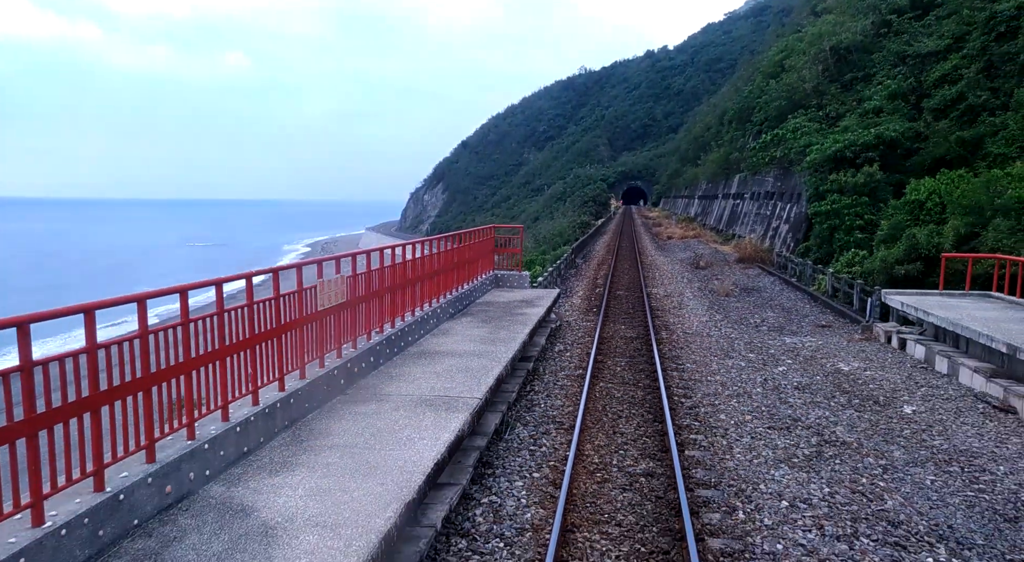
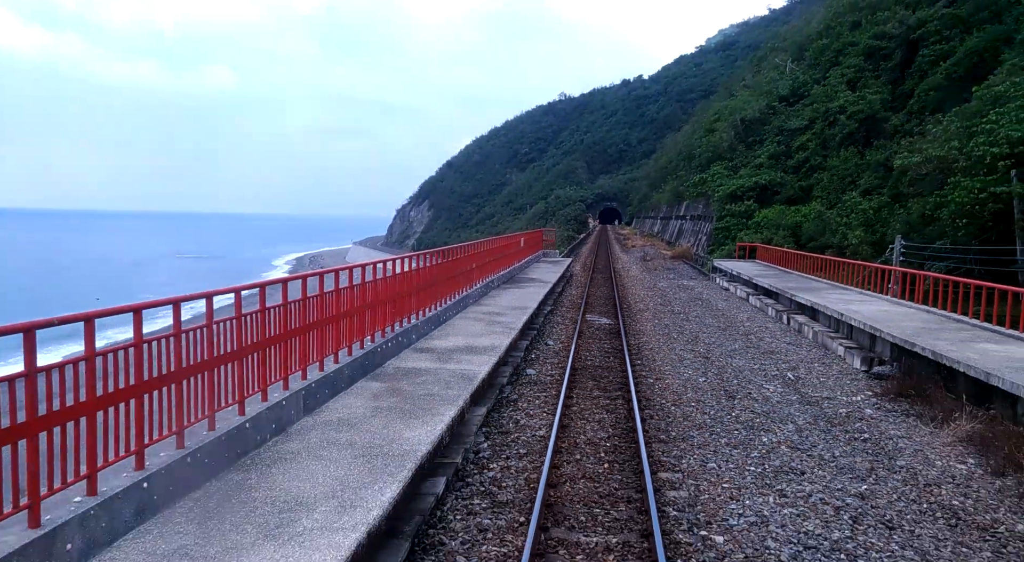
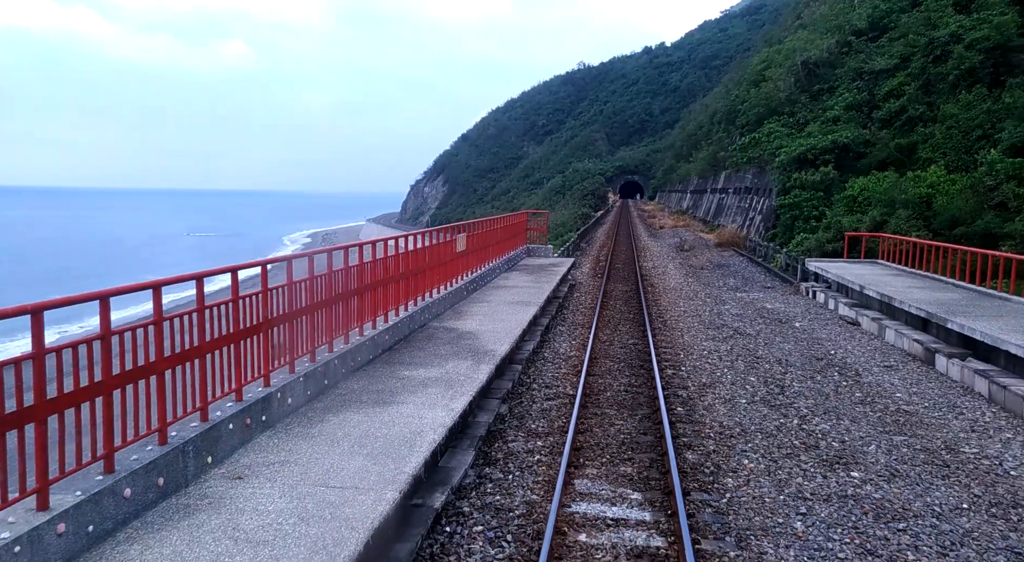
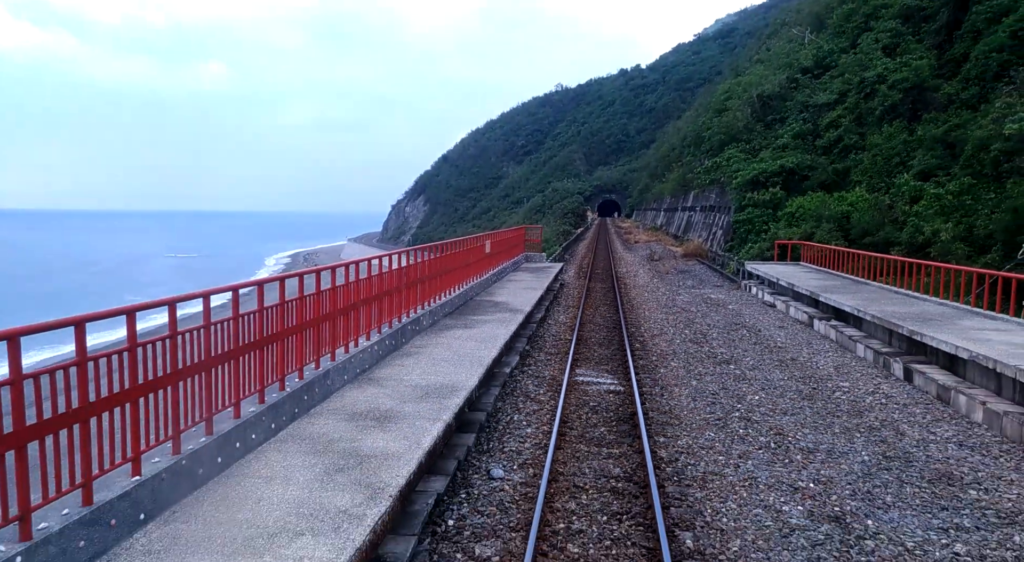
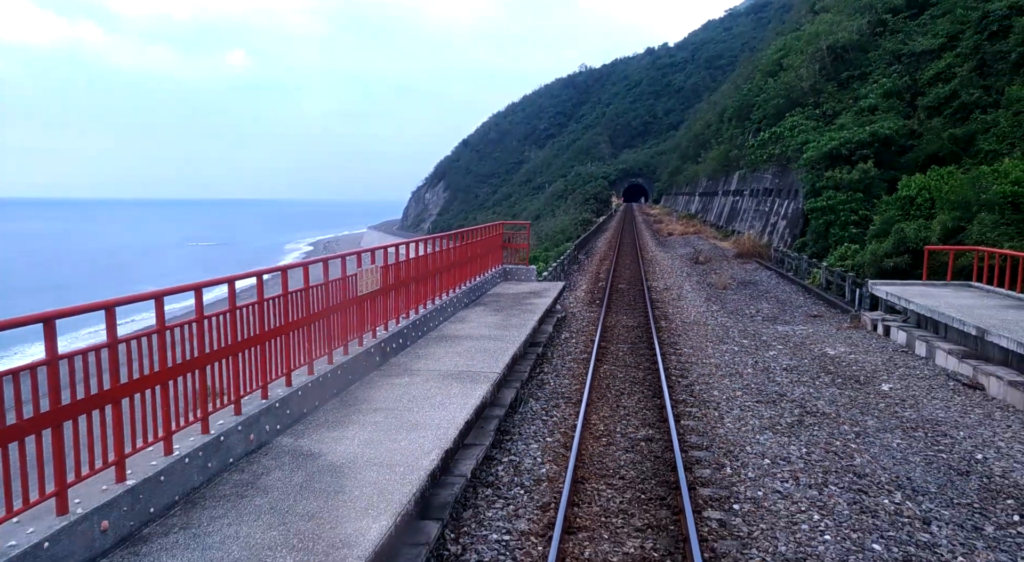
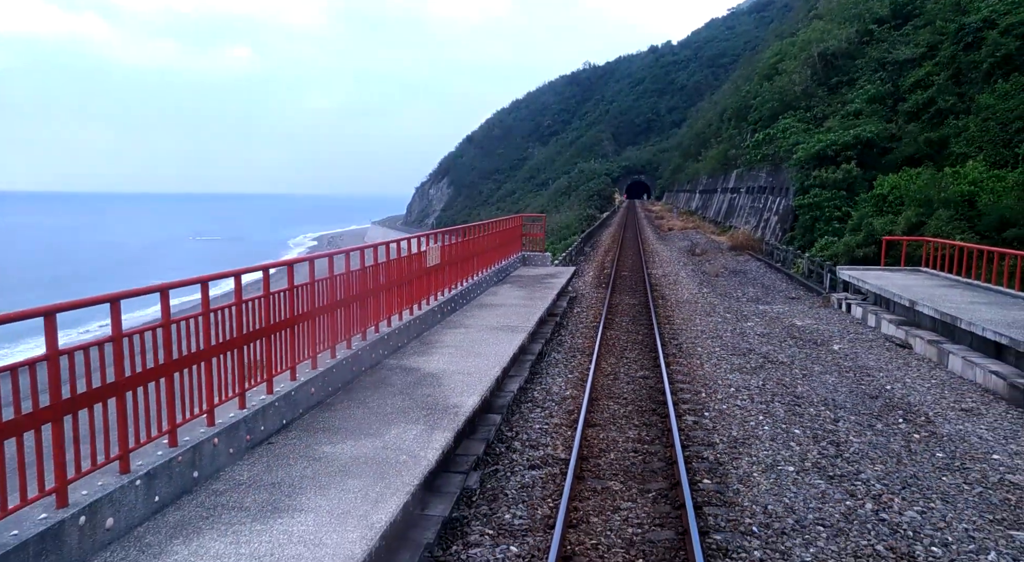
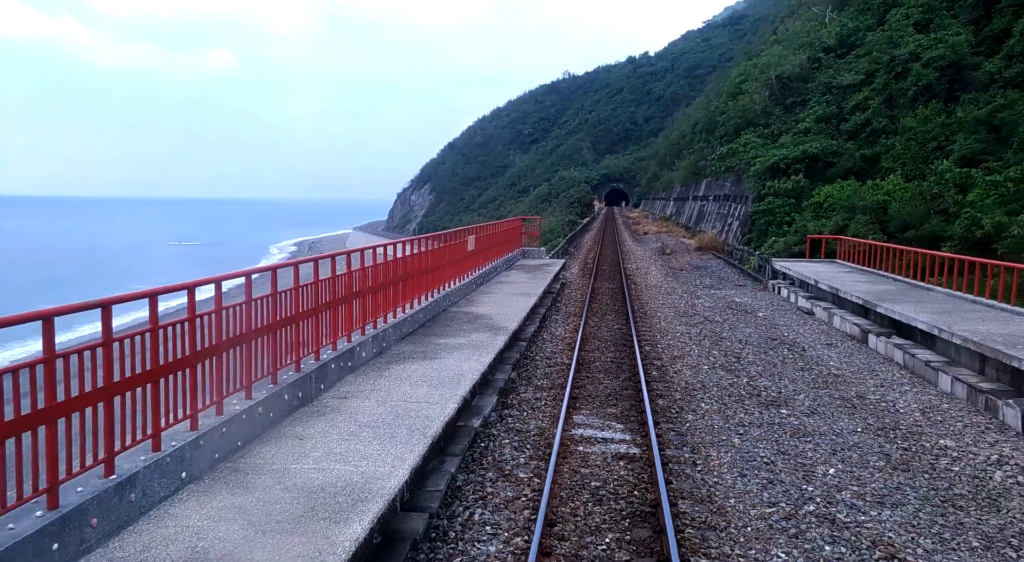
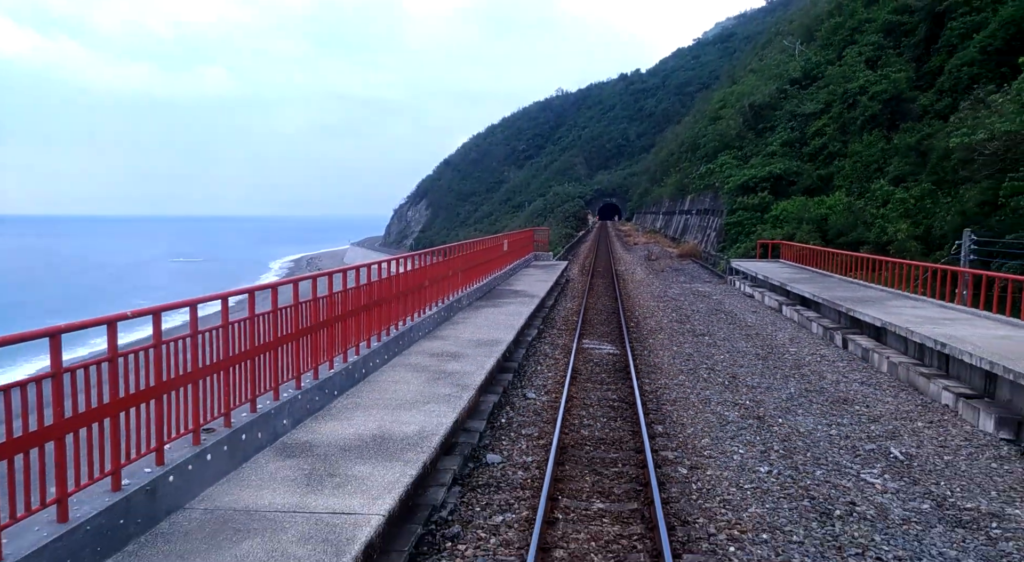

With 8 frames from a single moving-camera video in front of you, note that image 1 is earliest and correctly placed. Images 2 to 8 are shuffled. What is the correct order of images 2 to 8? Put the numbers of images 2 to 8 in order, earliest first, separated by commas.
5, 6, 3, 7, 4, 8, 2
